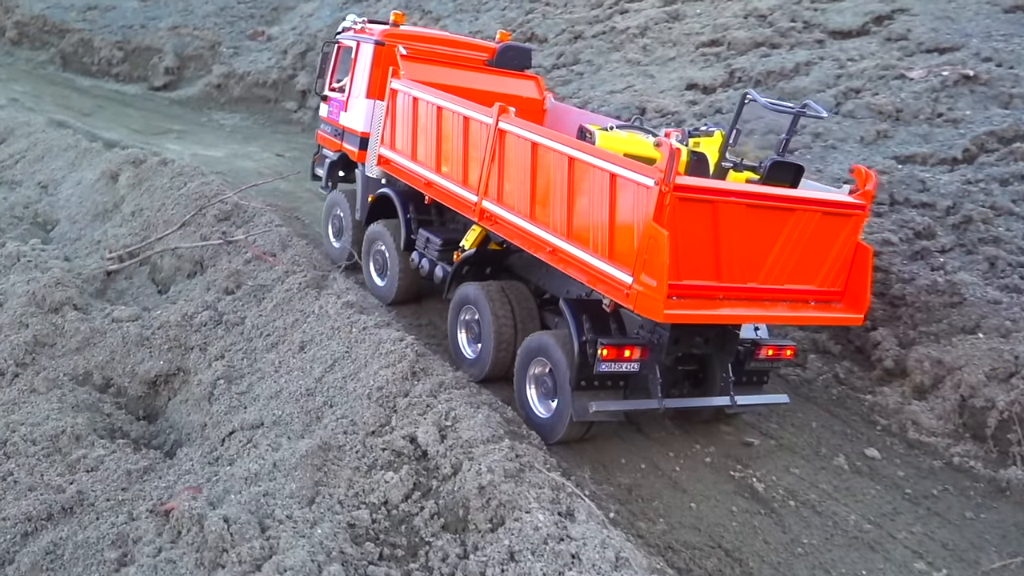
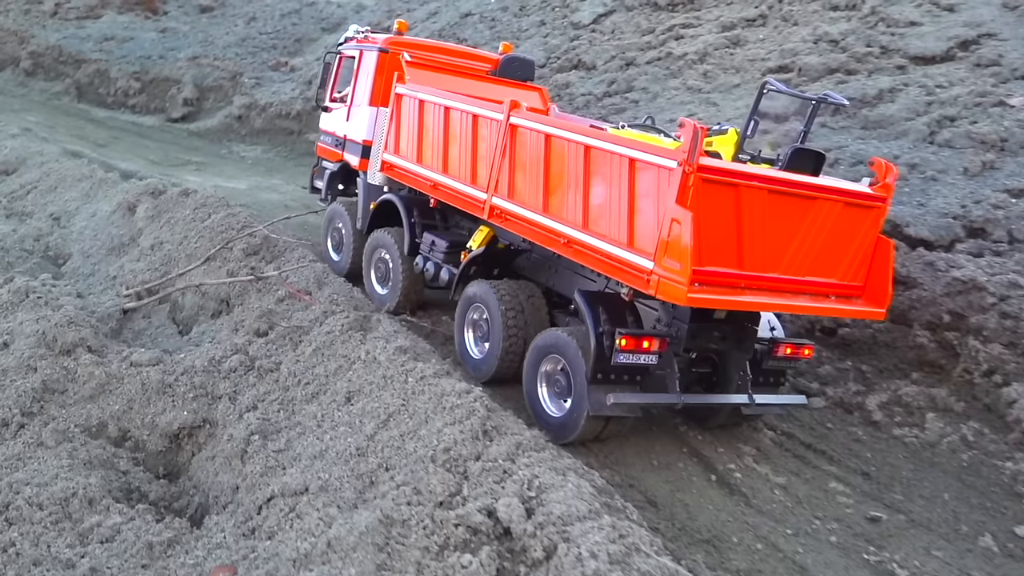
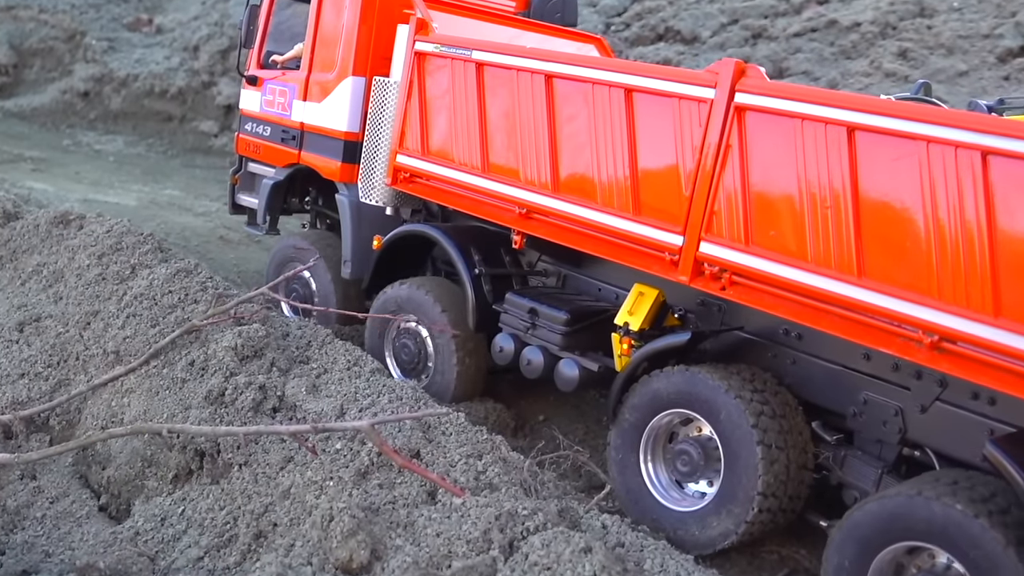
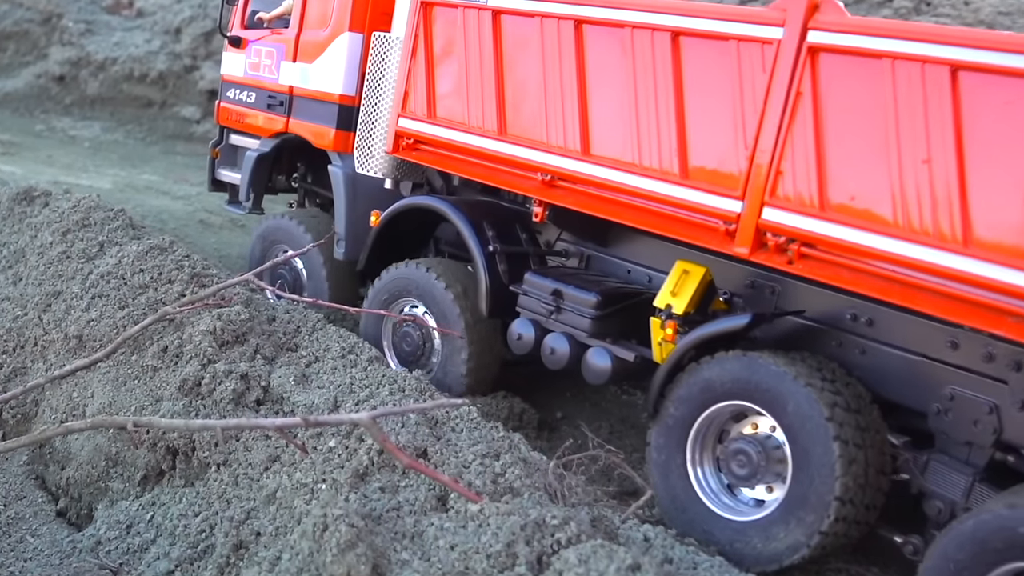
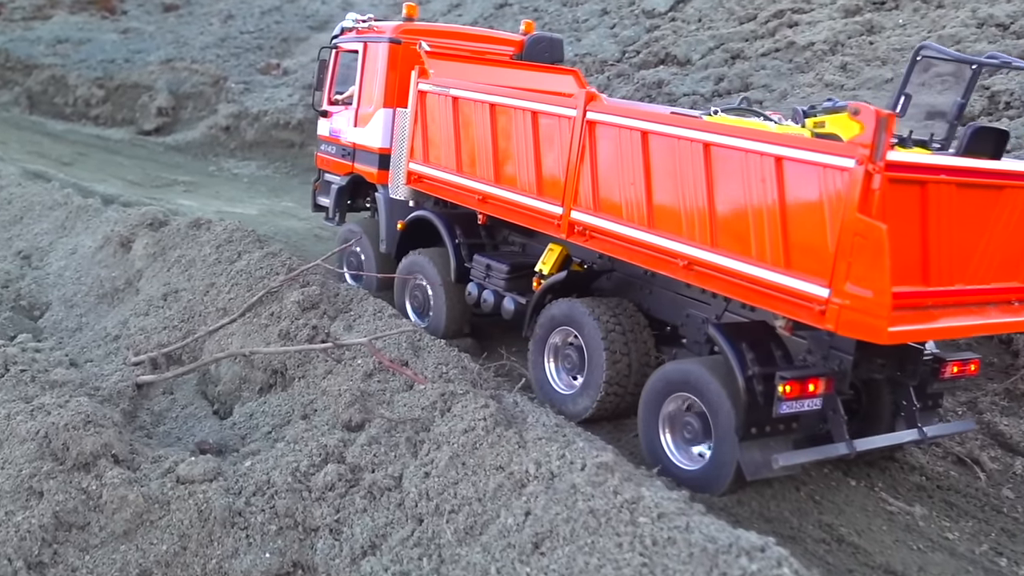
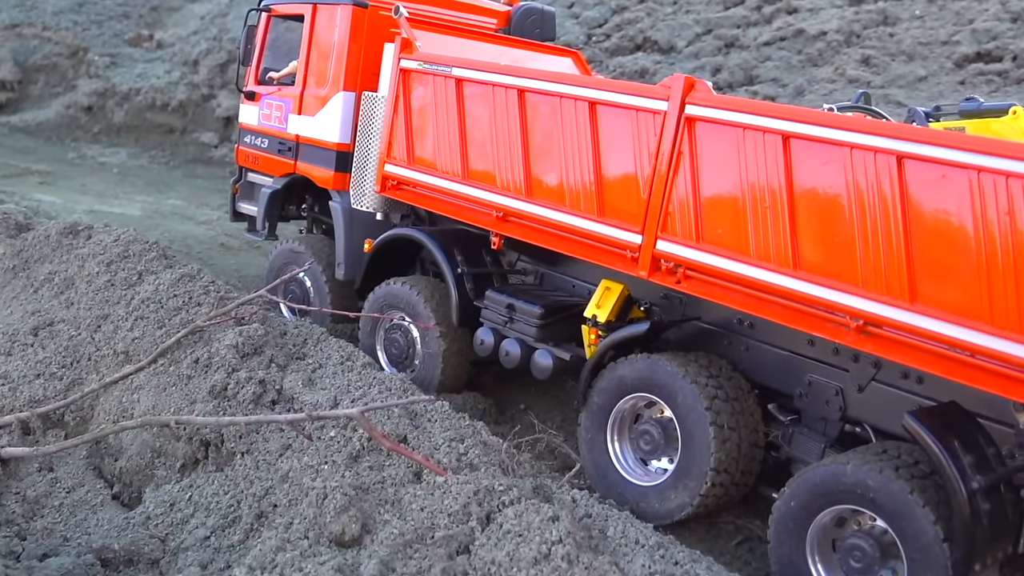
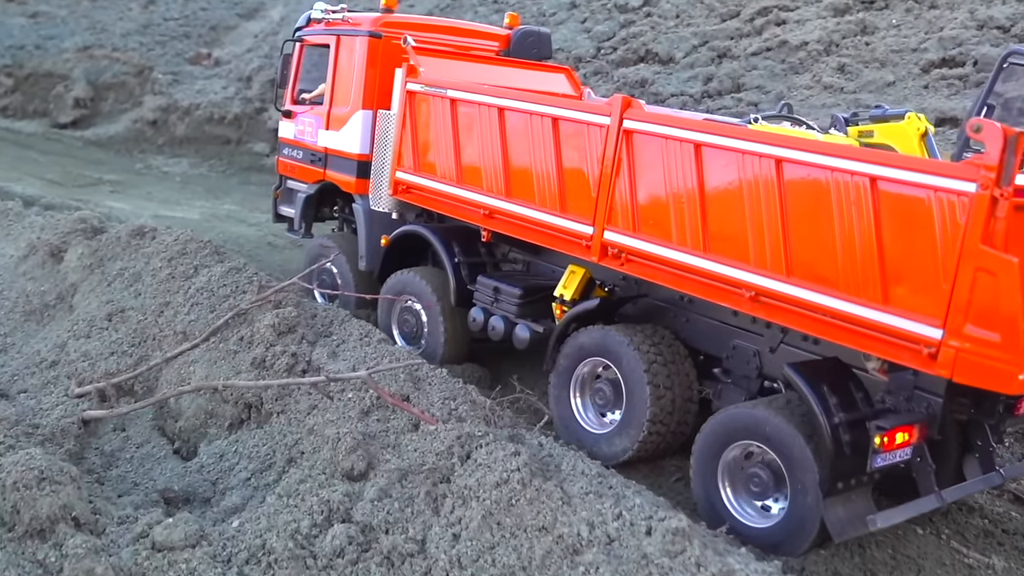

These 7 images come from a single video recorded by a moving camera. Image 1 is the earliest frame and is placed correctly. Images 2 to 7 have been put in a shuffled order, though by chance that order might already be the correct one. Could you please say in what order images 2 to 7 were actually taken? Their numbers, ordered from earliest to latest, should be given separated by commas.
2, 5, 7, 6, 3, 4
